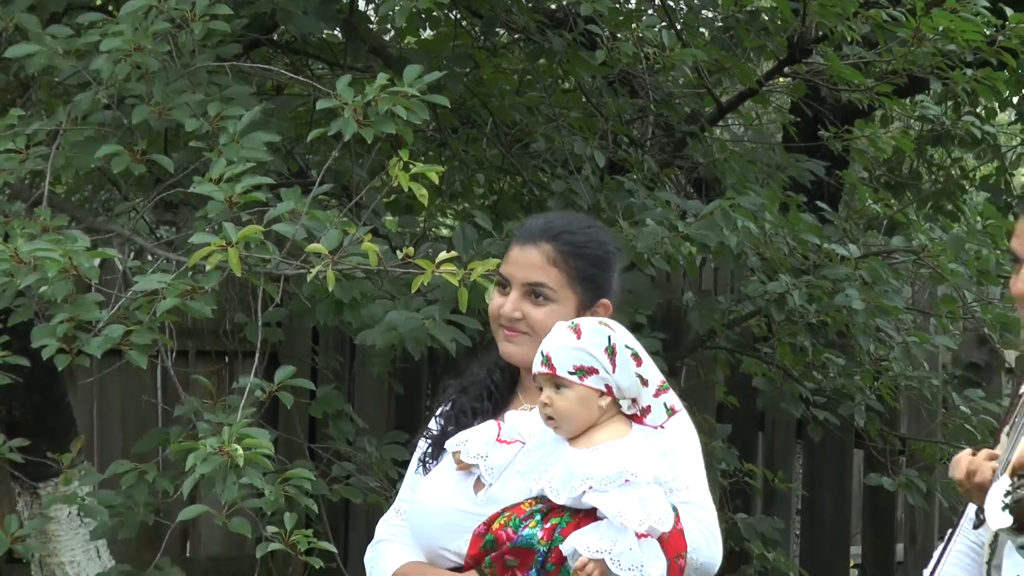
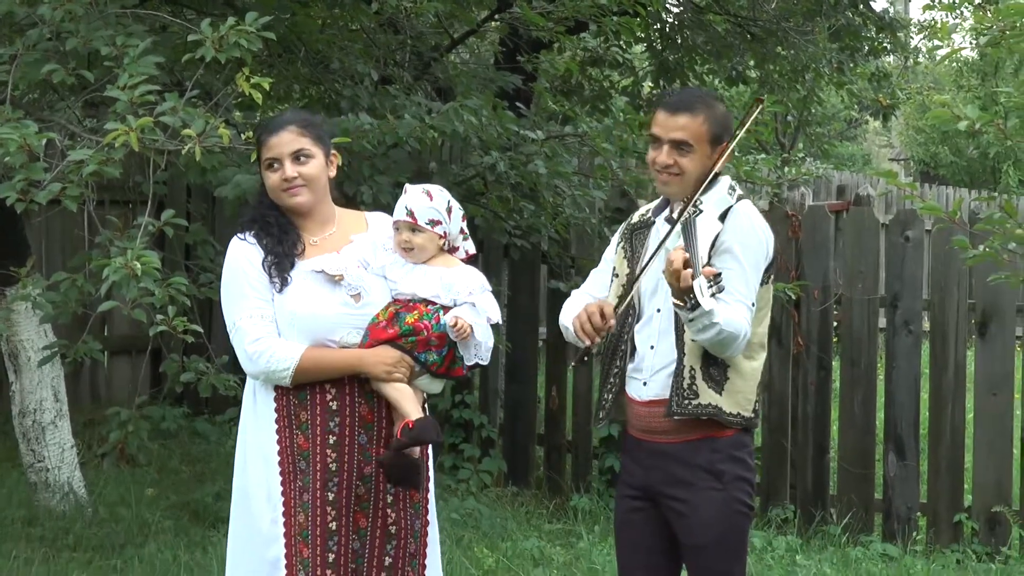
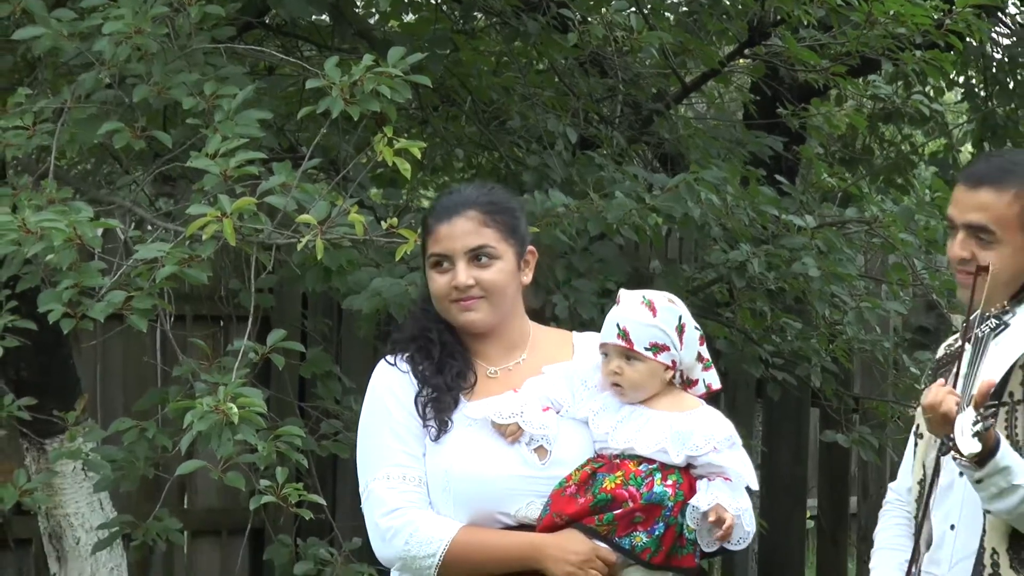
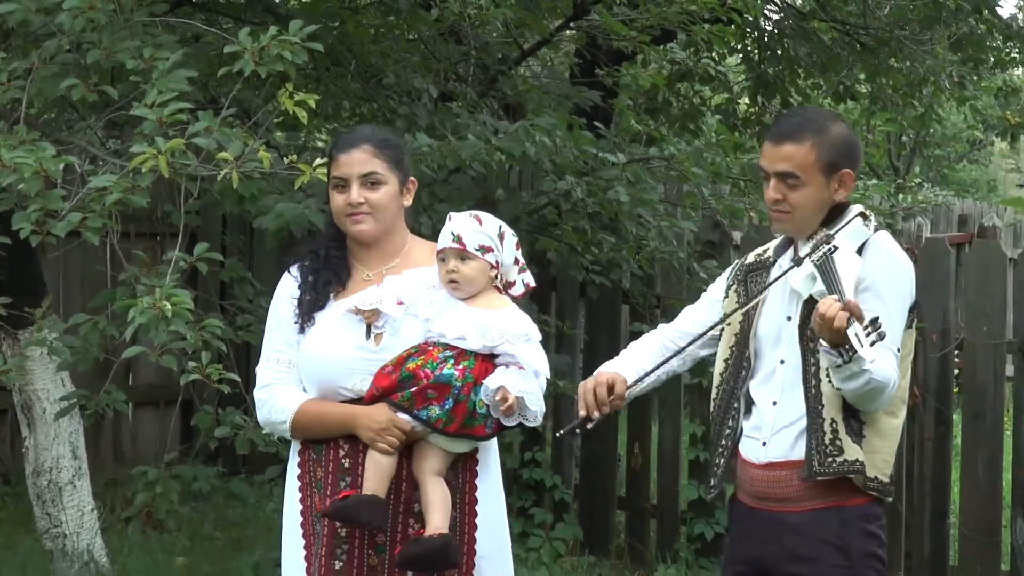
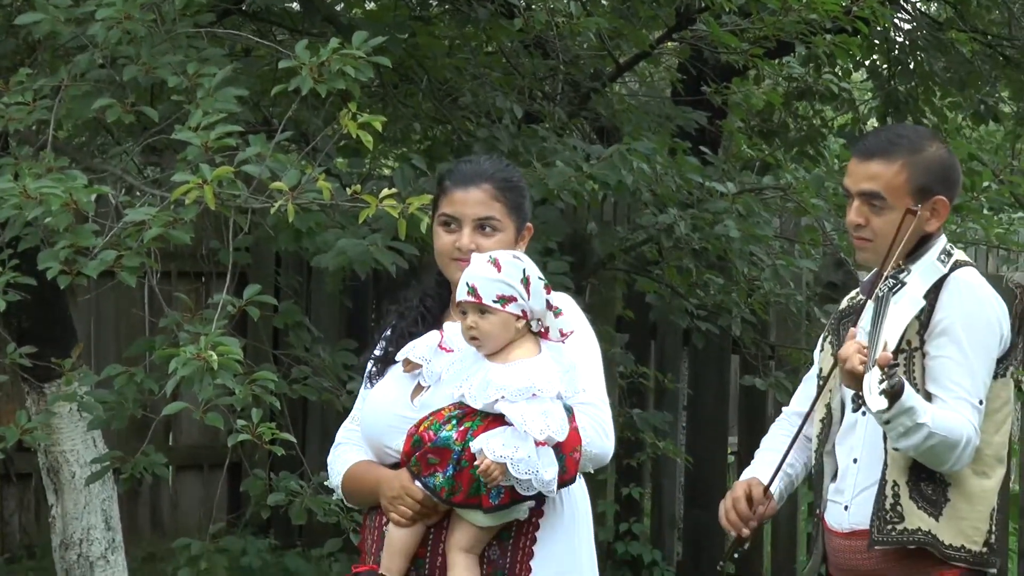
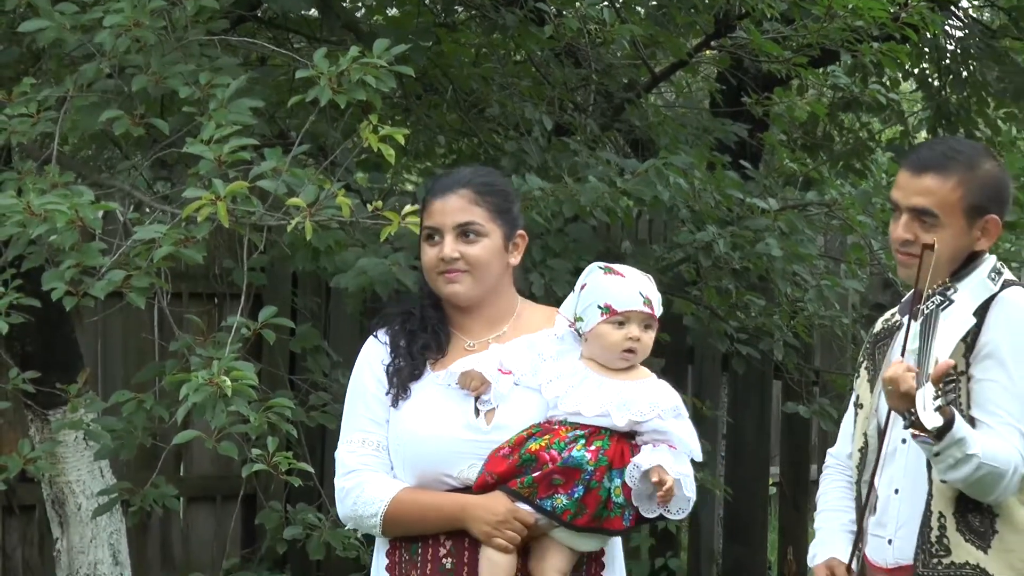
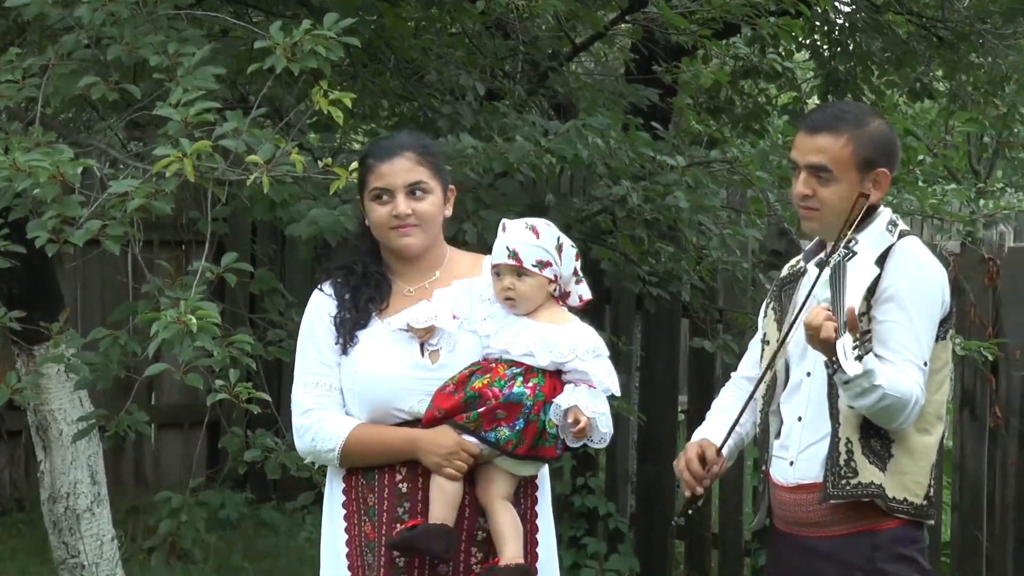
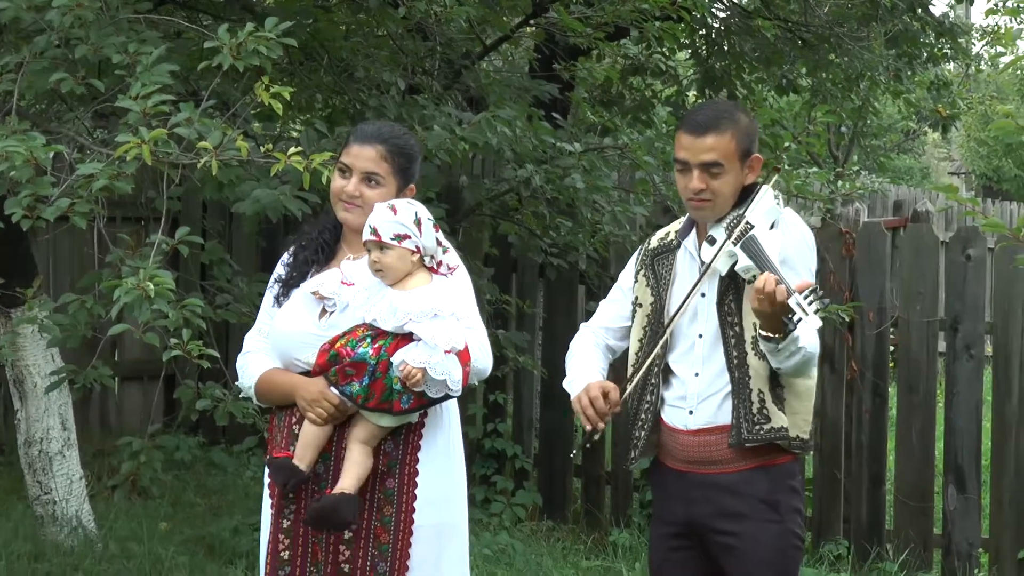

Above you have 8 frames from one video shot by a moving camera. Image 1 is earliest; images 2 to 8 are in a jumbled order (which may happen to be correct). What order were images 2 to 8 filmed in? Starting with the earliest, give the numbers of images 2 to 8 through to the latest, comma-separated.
3, 6, 5, 7, 4, 8, 2
